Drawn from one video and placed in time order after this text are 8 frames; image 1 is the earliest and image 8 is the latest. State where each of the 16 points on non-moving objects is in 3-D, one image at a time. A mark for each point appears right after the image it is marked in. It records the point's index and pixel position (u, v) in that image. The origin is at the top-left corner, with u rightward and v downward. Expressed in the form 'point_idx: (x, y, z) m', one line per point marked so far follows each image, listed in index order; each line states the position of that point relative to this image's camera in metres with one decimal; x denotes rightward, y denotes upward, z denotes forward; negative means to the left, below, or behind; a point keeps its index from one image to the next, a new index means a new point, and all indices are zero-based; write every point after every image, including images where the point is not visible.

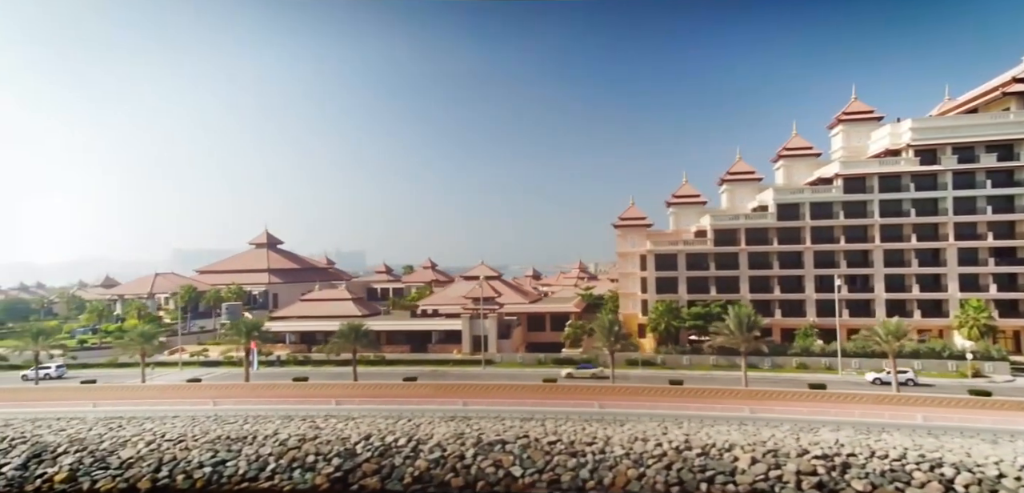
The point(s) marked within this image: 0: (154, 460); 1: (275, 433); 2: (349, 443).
0: (-7.1, -4.3, +13.7) m
1: (-5.0, -3.9, +14.2) m
2: (-3.3, -3.9, +13.7) m
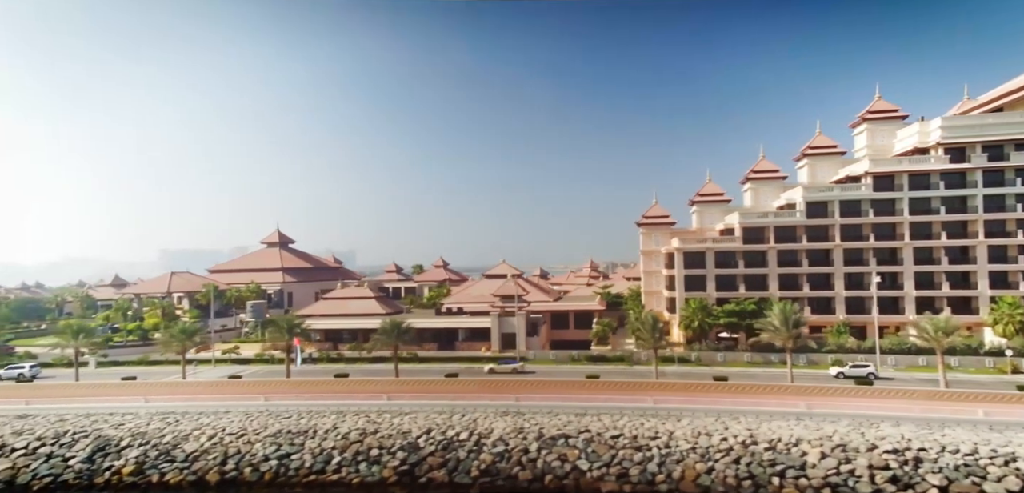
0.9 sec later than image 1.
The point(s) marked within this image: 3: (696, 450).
0: (-5.9, -4.2, +13.8) m
1: (-3.7, -3.8, +14.3) m
2: (-2.1, -3.8, +13.8) m
3: (+3.5, -3.8, +12.7) m
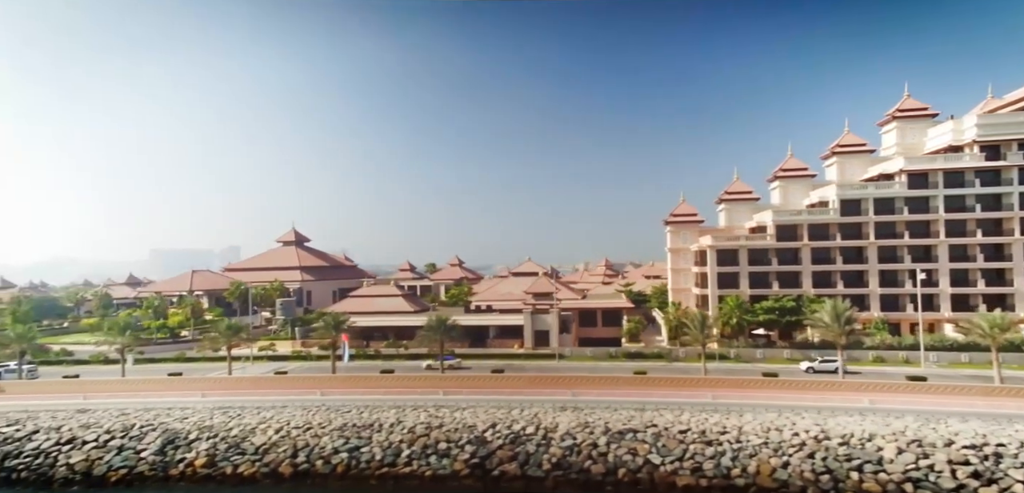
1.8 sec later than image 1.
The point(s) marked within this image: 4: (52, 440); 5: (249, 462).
0: (-4.5, -4.1, +14.0) m
1: (-2.4, -3.7, +14.4) m
2: (-0.7, -3.8, +13.9) m
3: (+4.8, -3.7, +12.7) m
4: (-9.9, -4.2, +14.7) m
5: (-5.2, -4.3, +13.7) m
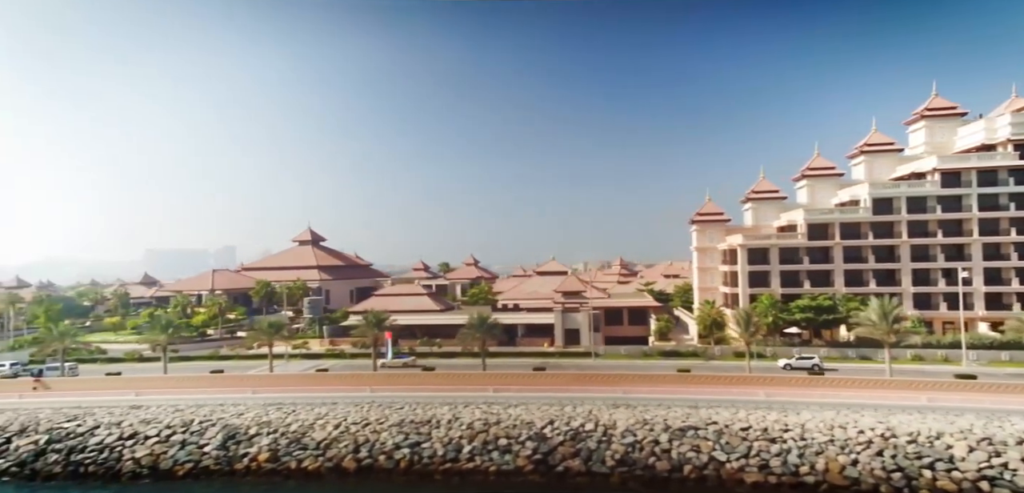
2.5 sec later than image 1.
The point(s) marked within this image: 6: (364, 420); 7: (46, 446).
0: (-3.3, -4.0, +14.1) m
1: (-1.2, -3.6, +14.5) m
2: (+0.5, -3.7, +13.9) m
3: (+6.0, -3.6, +12.6) m
4: (-8.7, -4.1, +14.9) m
5: (-4.0, -4.3, +13.8) m
6: (-3.2, -3.7, +14.7) m
7: (-10.1, -4.3, +14.8) m
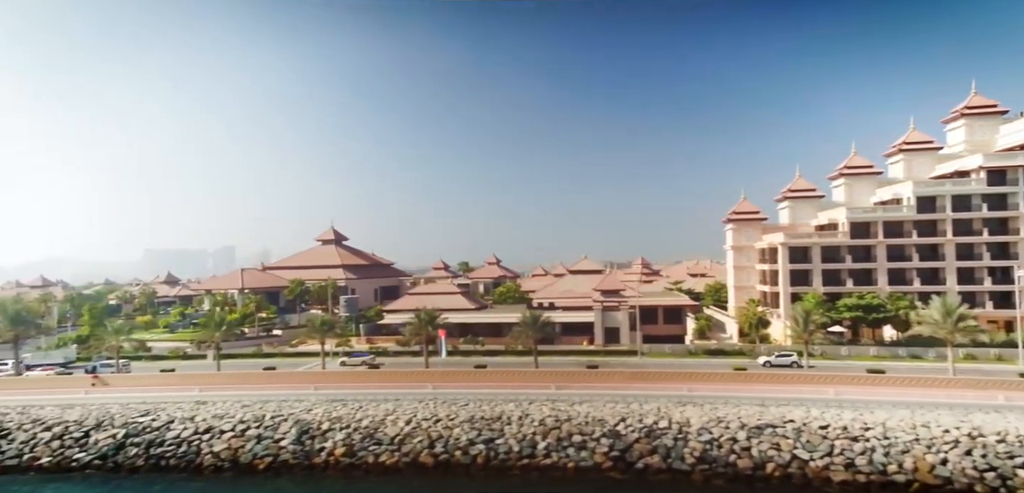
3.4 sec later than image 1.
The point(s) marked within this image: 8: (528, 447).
0: (-1.8, -4.0, +14.2) m
1: (+0.3, -3.6, +14.5) m
2: (+2.0, -3.6, +13.9) m
3: (+7.4, -3.6, +12.5) m
4: (-7.1, -4.0, +15.1) m
5: (-2.5, -4.2, +13.9) m
6: (-1.7, -3.7, +14.8) m
7: (-8.5, -4.2, +15.0) m
8: (+0.3, -4.0, +13.7) m
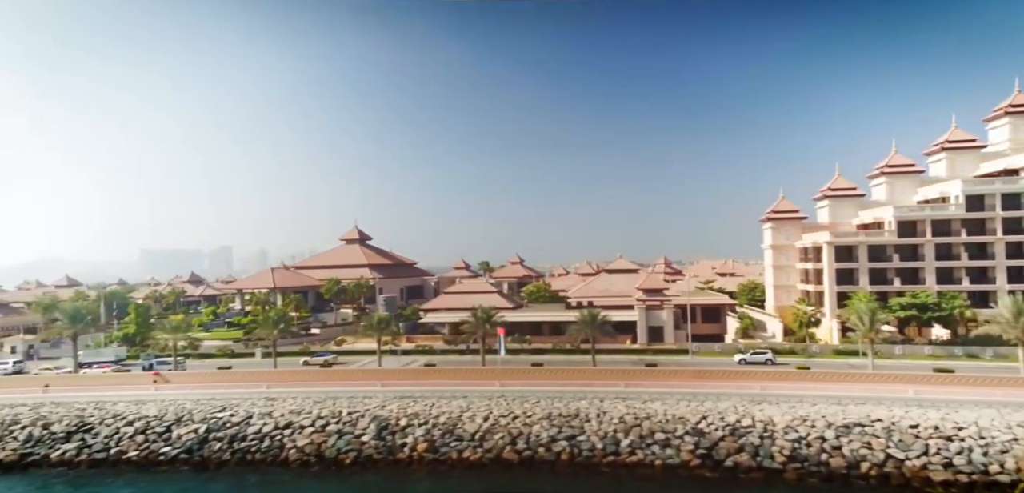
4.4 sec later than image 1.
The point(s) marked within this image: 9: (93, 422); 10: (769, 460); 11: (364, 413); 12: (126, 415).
0: (-0.1, -3.9, +14.2) m
1: (+2.0, -3.5, +14.5) m
2: (+3.6, -3.6, +13.8) m
3: (+9.1, -3.5, +12.3) m
4: (-5.4, -4.0, +15.3) m
5: (-0.9, -4.1, +14.0) m
6: (0.0, -3.6, +14.8) m
7: (-6.8, -4.2, +15.3) m
8: (+2.0, -4.0, +13.7) m
9: (-9.9, -4.1, +16.1) m
10: (+4.8, -4.0, +12.8) m
11: (-3.3, -3.7, +15.3) m
12: (-9.2, -4.0, +16.1) m
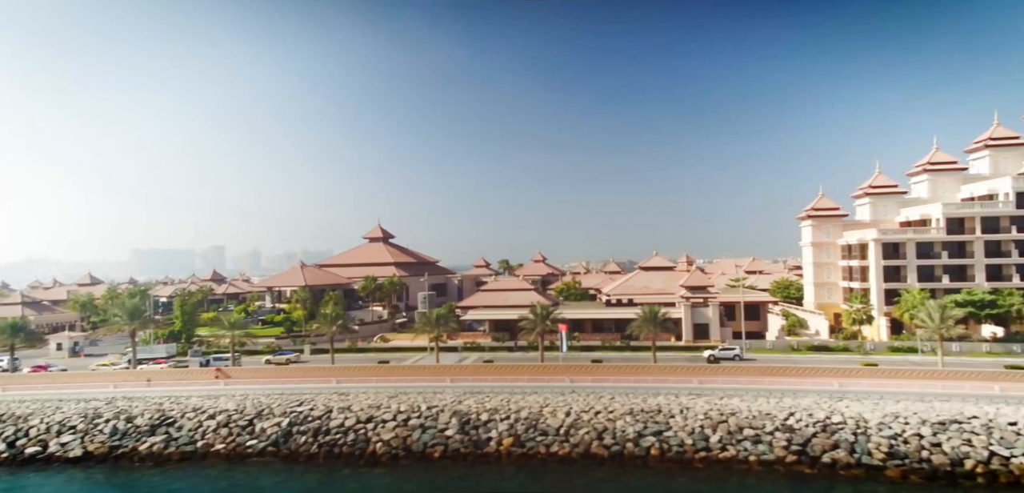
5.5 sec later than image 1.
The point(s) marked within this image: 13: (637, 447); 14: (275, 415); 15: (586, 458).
0: (+1.6, -3.8, +14.2) m
1: (+3.8, -3.4, +14.4) m
2: (+5.4, -3.5, +13.7) m
3: (+10.8, -3.4, +12.0) m
4: (-3.6, -3.9, +15.4) m
5: (+0.9, -4.0, +14.0) m
6: (+1.8, -3.5, +14.8) m
7: (-5.0, -4.1, +15.4) m
8: (+3.7, -3.9, +13.6) m
9: (-8.1, -4.1, +16.4) m
10: (+6.5, -3.9, +12.7) m
11: (-1.5, -3.6, +15.4) m
12: (-7.3, -3.9, +16.4) m
13: (+2.4, -4.0, +13.7) m
14: (-5.5, -3.9, +15.8) m
15: (+1.4, -4.3, +13.7) m
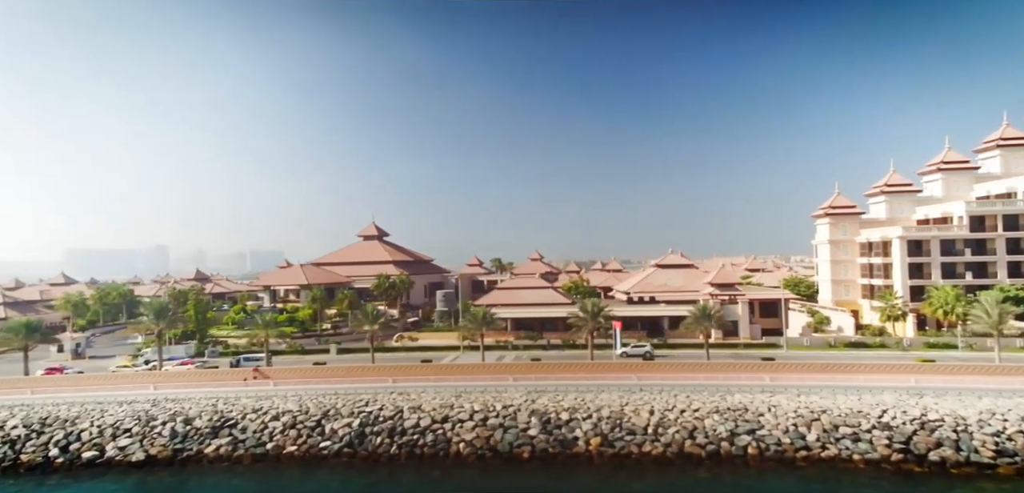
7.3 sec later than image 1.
0: (+3.4, -3.7, +13.9) m
1: (+5.5, -3.3, +14.1) m
2: (+7.2, -3.3, +13.4) m
3: (+12.6, -3.3, +11.8) m
4: (-1.9, -3.8, +14.9) m
5: (+2.7, -3.9, +13.6) m
6: (+3.6, -3.4, +14.4) m
7: (-3.3, -4.0, +14.9) m
8: (+5.5, -3.7, +13.3) m
9: (-6.4, -3.9, +15.8) m
10: (+8.3, -3.8, +12.4) m
11: (+0.2, -3.5, +15.0) m
12: (-5.6, -3.8, +15.8) m
13: (+4.2, -3.9, +13.3) m
14: (-3.8, -3.8, +15.4) m
15: (+3.2, -4.1, +13.3) m
